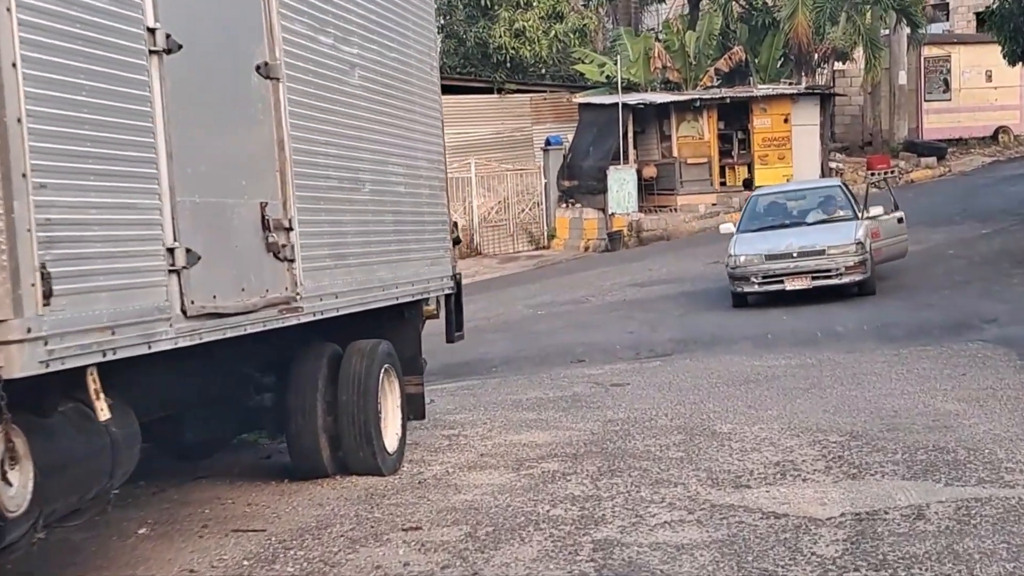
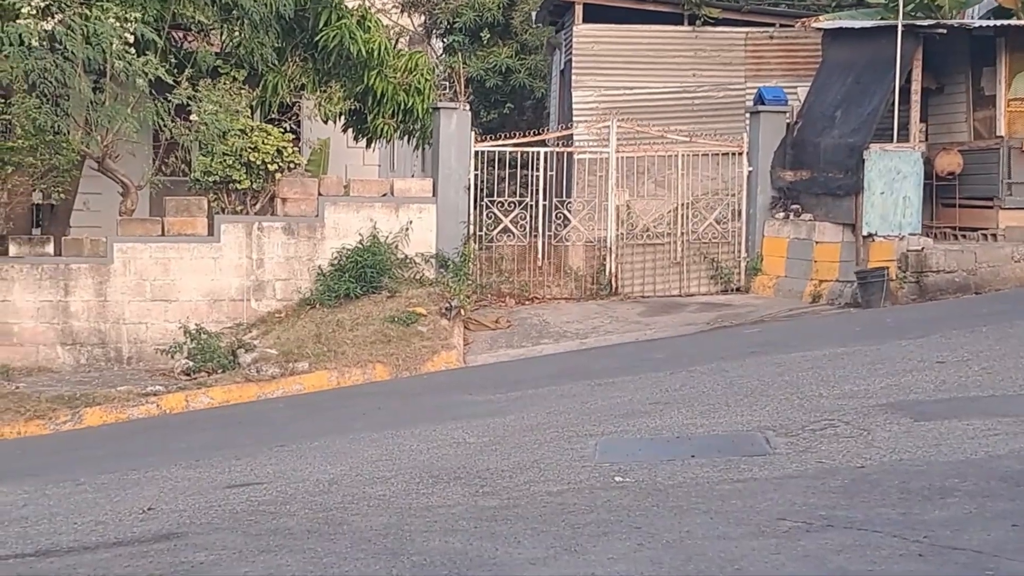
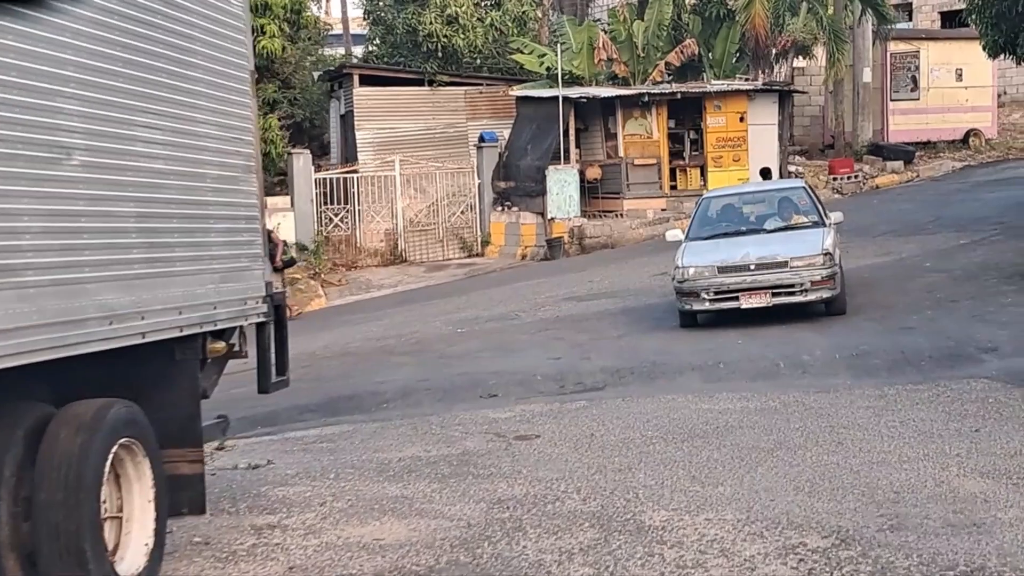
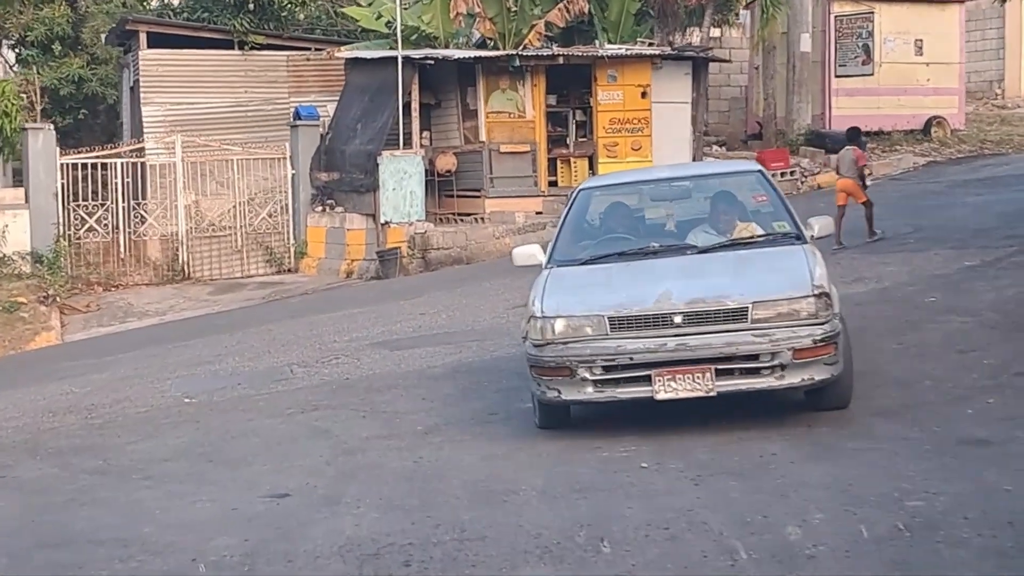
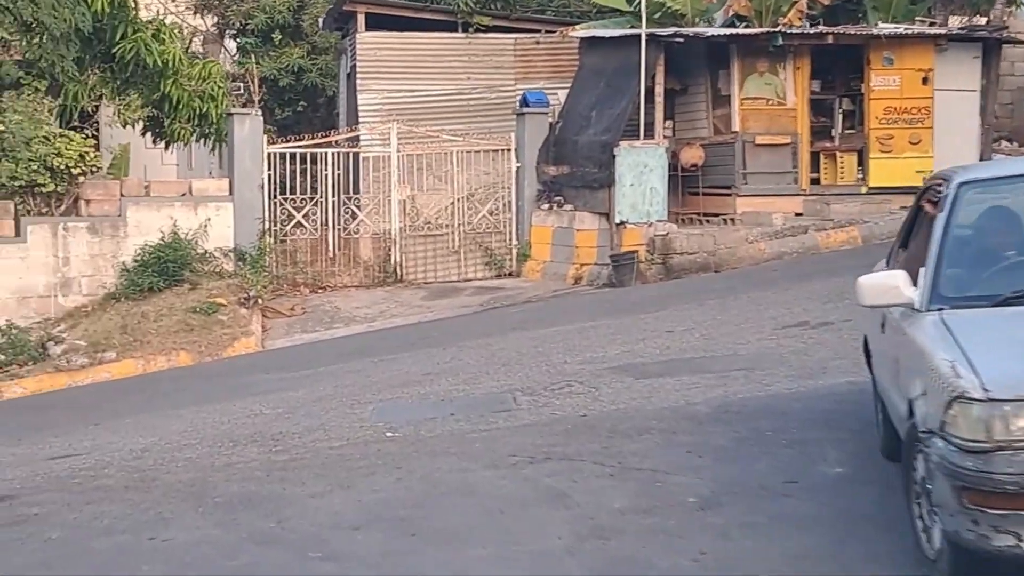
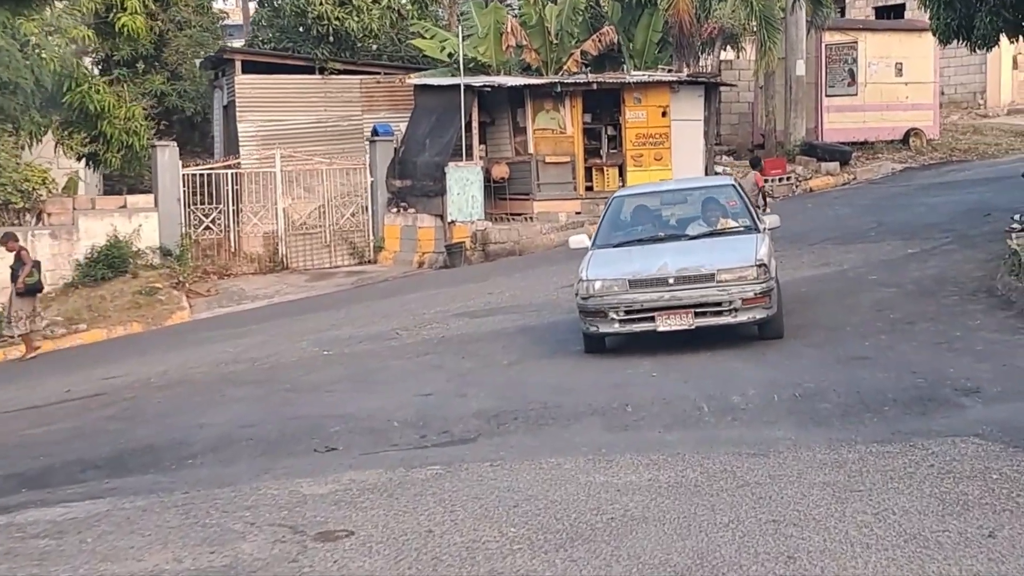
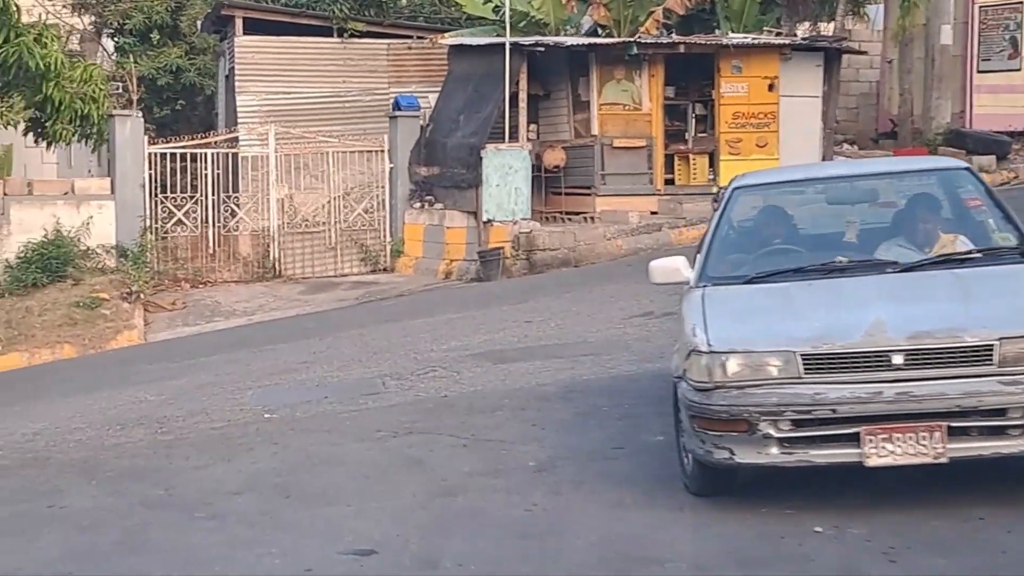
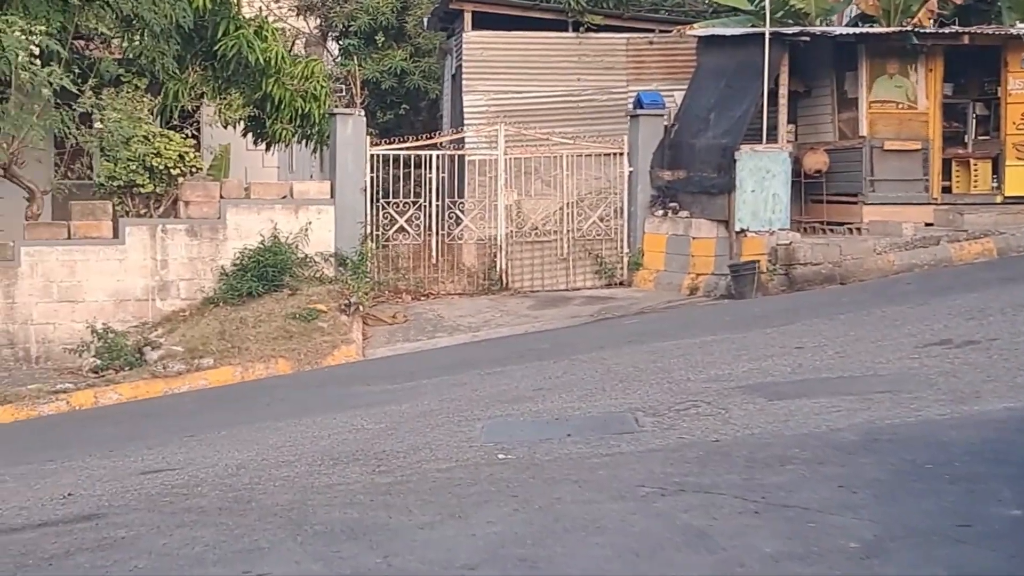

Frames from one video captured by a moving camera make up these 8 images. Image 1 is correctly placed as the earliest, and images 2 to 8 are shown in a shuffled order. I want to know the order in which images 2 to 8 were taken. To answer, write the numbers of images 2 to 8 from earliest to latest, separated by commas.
3, 6, 4, 7, 5, 8, 2
